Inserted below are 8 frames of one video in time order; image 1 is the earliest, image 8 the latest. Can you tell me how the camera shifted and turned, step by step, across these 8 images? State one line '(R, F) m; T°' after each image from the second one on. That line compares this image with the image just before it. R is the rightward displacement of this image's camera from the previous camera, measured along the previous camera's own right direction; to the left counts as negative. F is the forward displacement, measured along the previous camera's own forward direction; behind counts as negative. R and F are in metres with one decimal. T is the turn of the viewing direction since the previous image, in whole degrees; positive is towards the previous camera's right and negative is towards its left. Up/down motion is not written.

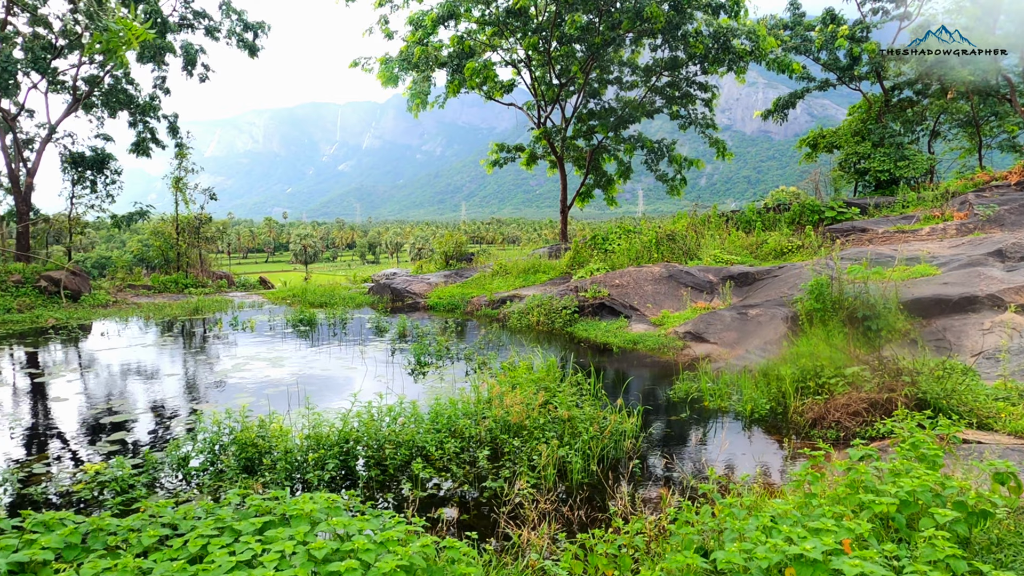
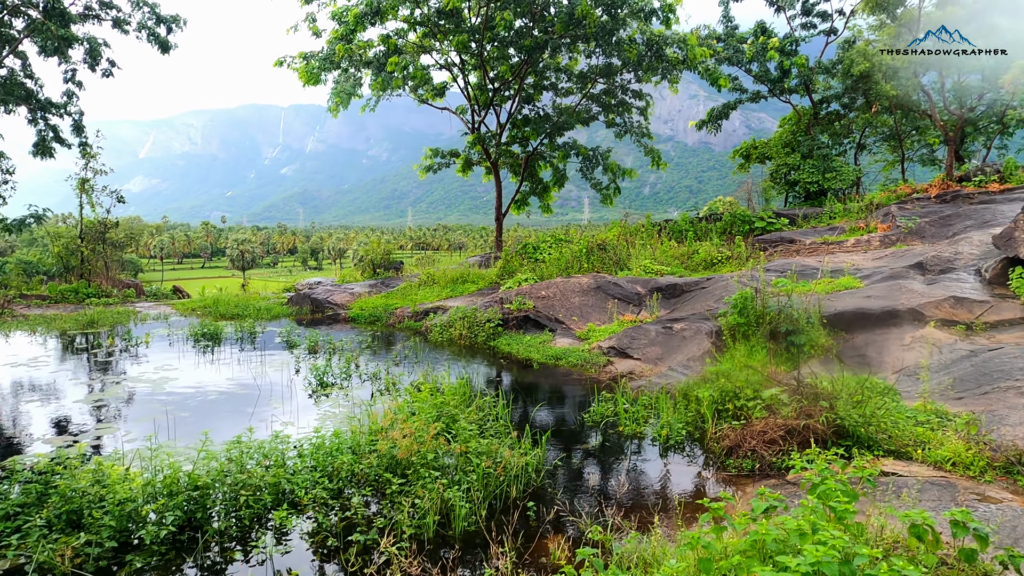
(+0.4, +0.5) m; +5°
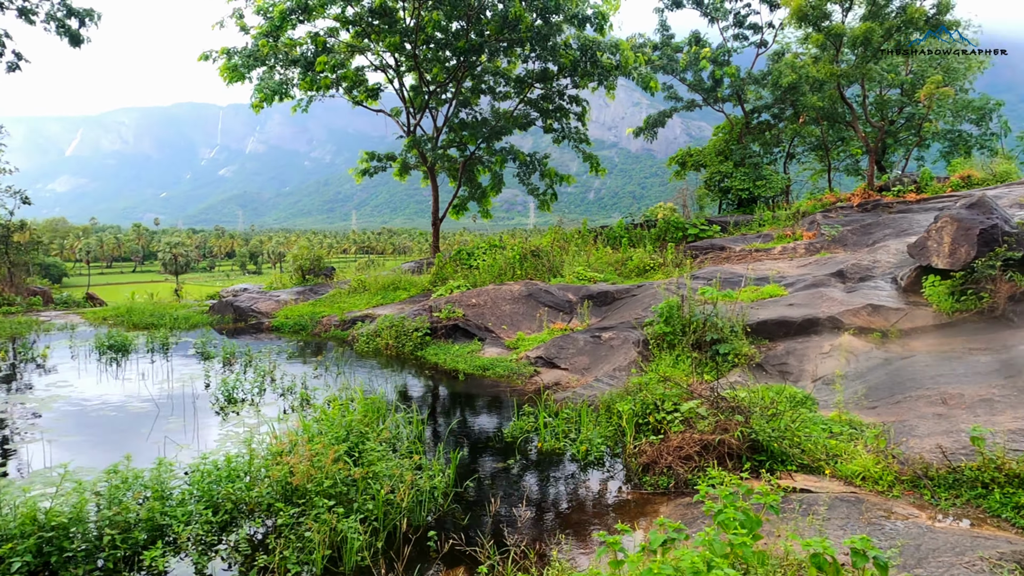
(+0.3, +0.2) m; +5°
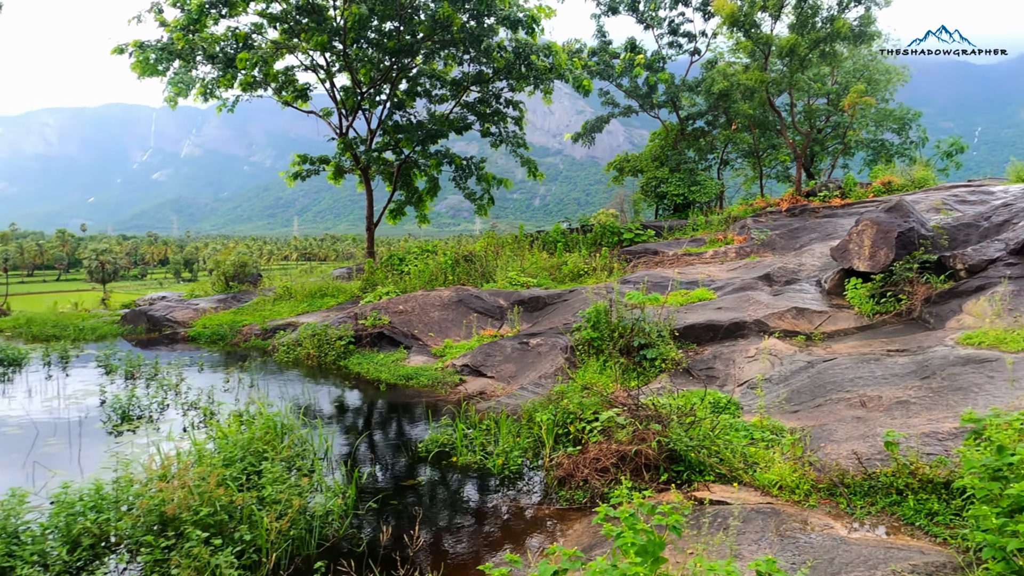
(+0.3, +0.3) m; +5°
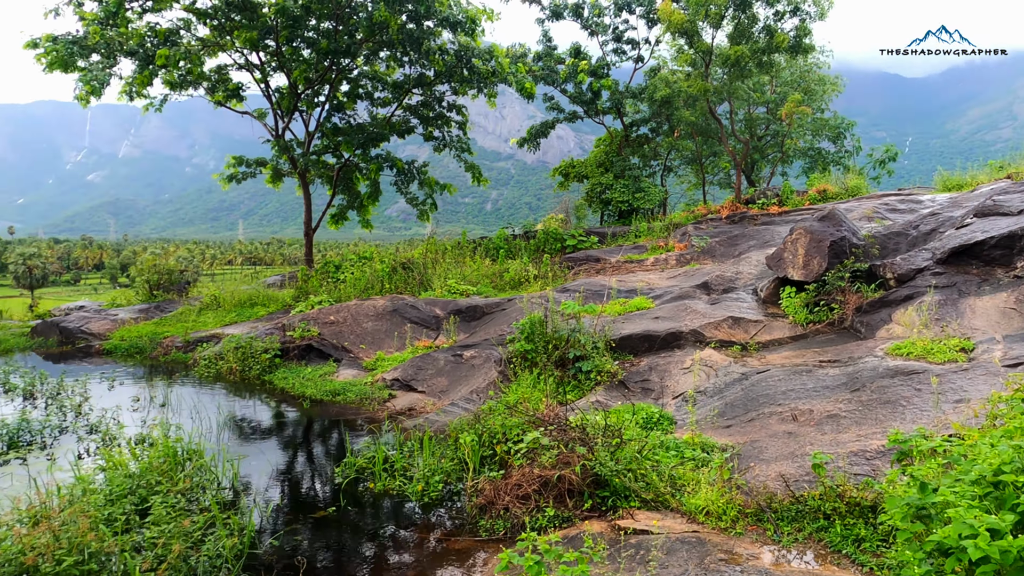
(+0.2, +0.3) m; +4°
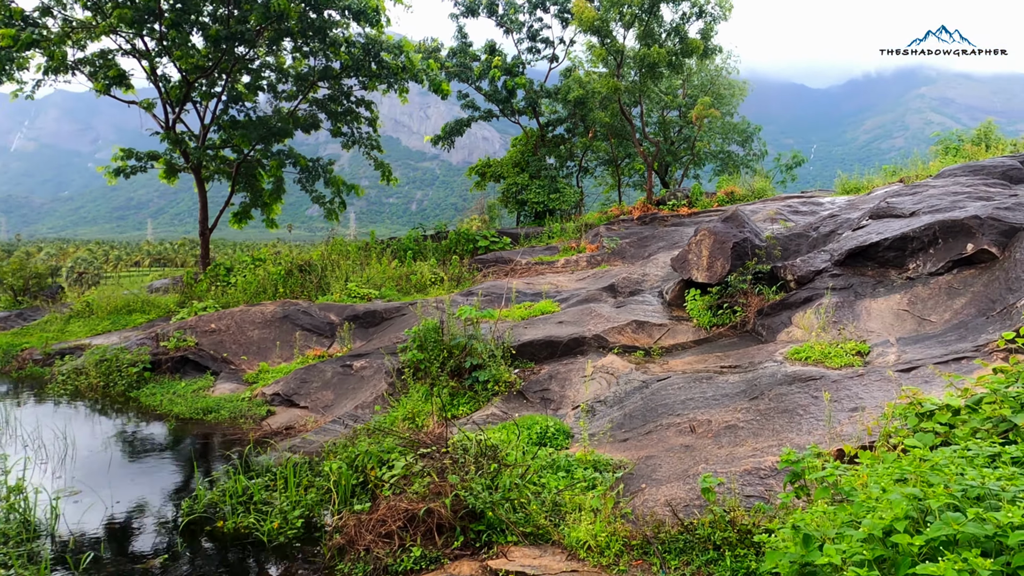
(+0.4, +0.5) m; +6°
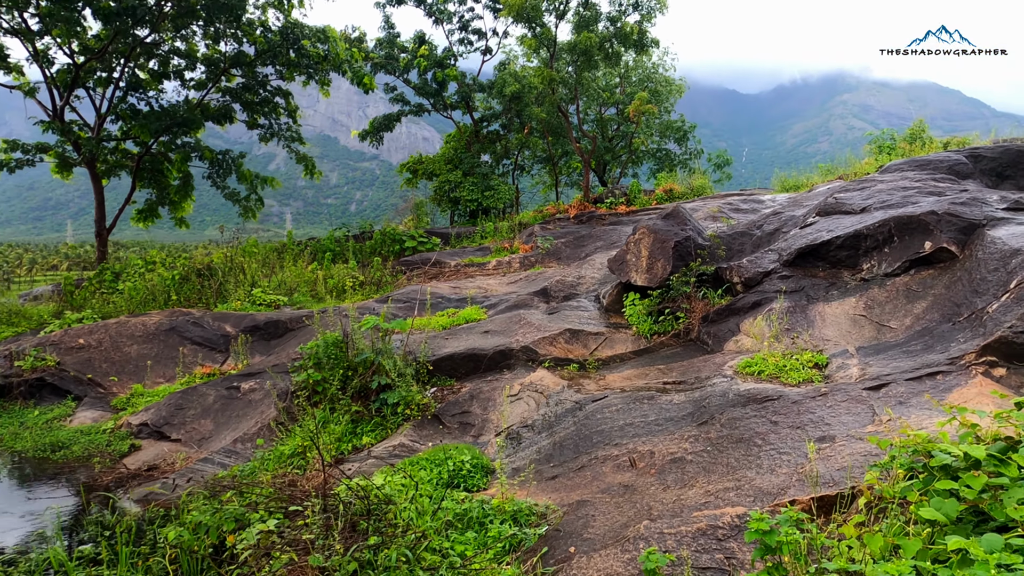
(+0.3, +0.9) m; +5°
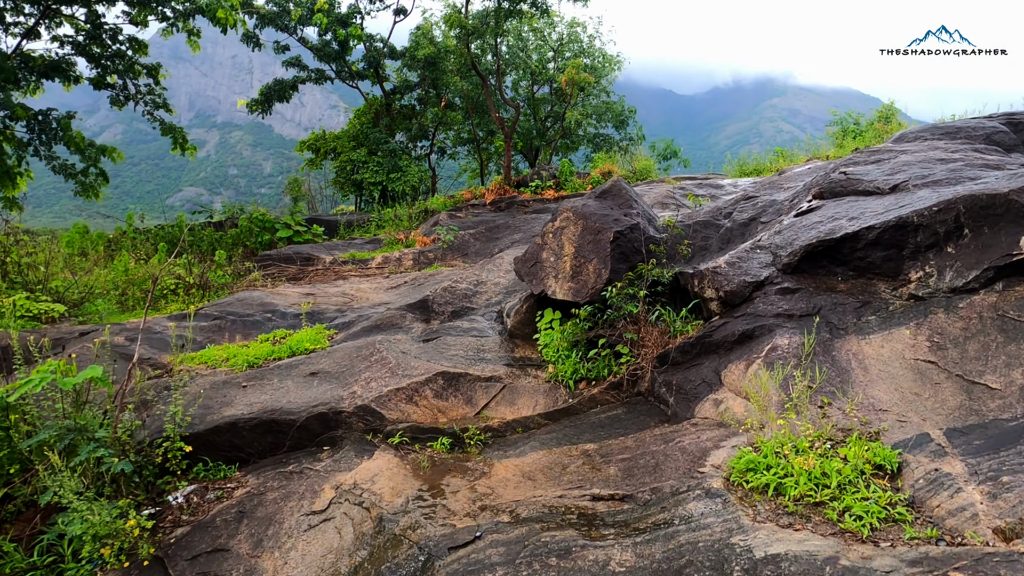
(+0.7, +2.8) m; +5°
